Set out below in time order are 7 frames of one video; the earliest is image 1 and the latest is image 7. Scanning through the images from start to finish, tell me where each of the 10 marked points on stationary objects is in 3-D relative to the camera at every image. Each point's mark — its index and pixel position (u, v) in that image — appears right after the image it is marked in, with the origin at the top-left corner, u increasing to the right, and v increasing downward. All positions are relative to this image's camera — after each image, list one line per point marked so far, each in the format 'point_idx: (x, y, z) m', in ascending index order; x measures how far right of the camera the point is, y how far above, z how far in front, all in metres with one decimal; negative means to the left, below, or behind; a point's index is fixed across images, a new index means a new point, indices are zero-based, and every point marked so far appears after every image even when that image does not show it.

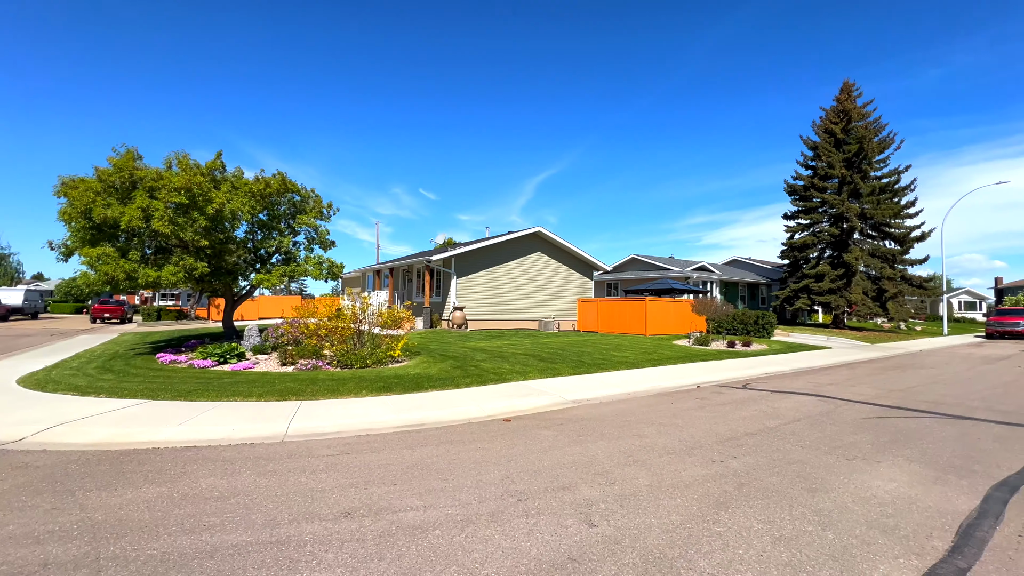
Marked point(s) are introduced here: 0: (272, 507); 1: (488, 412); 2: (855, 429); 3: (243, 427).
0: (-2.0, -1.8, +4.2) m
1: (-0.3, -2.0, +8.0) m
2: (+4.8, -2.0, +7.1) m
3: (-3.6, -1.9, +6.8) m
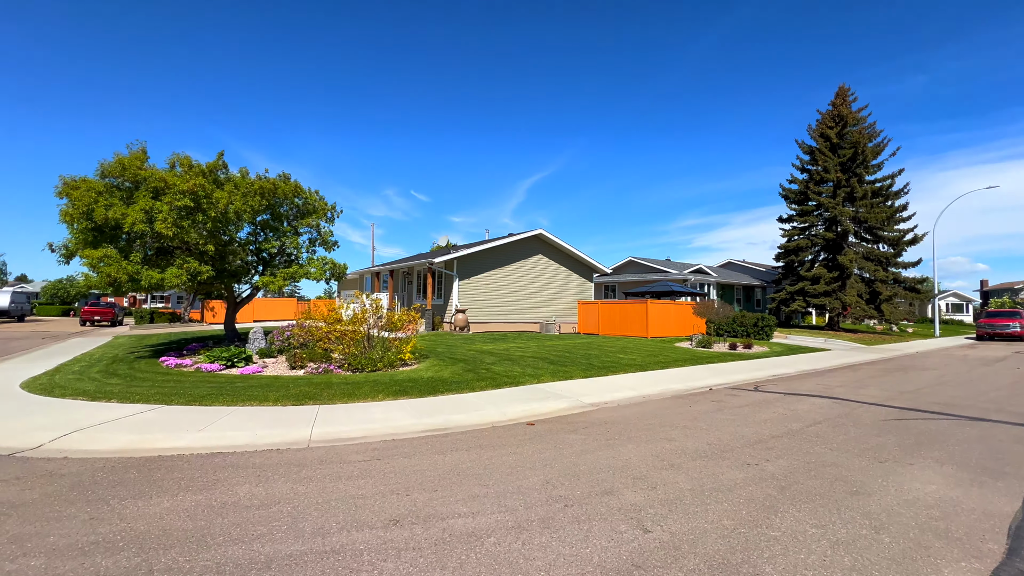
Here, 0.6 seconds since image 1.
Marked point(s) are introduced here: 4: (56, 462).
0: (-1.6, -1.9, +4.1) m
1: (0.0, -2.0, +7.9) m
2: (+5.2, -2.0, +7.1) m
3: (-3.2, -1.9, +6.6) m
4: (-4.9, -1.9, +5.4) m
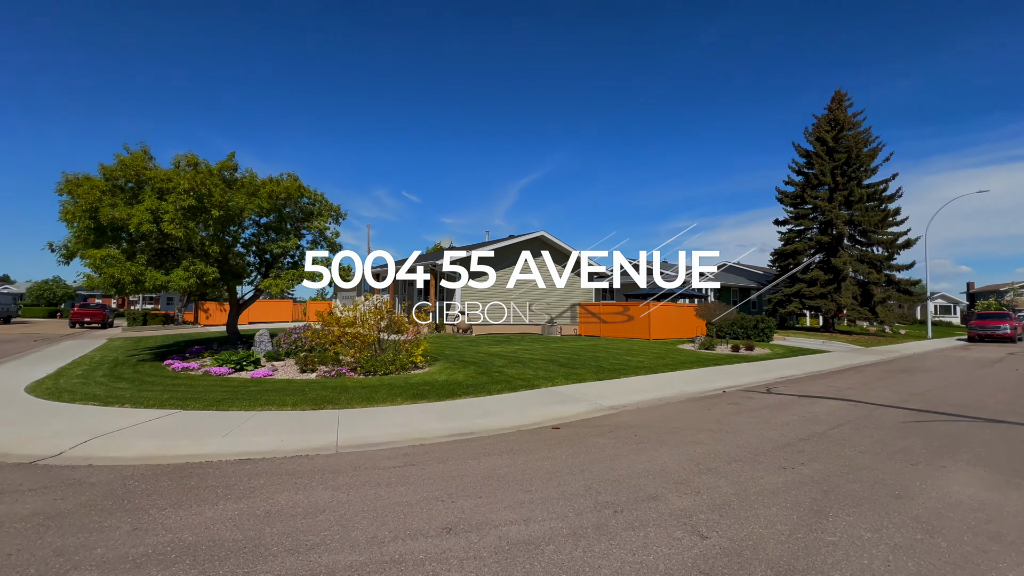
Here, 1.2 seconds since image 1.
0: (-1.2, -1.9, +4.1) m
1: (+0.3, -2.0, +7.9) m
2: (+5.6, -2.1, +7.2) m
3: (-2.9, -1.9, +6.5) m
4: (-4.5, -1.9, +5.3) m
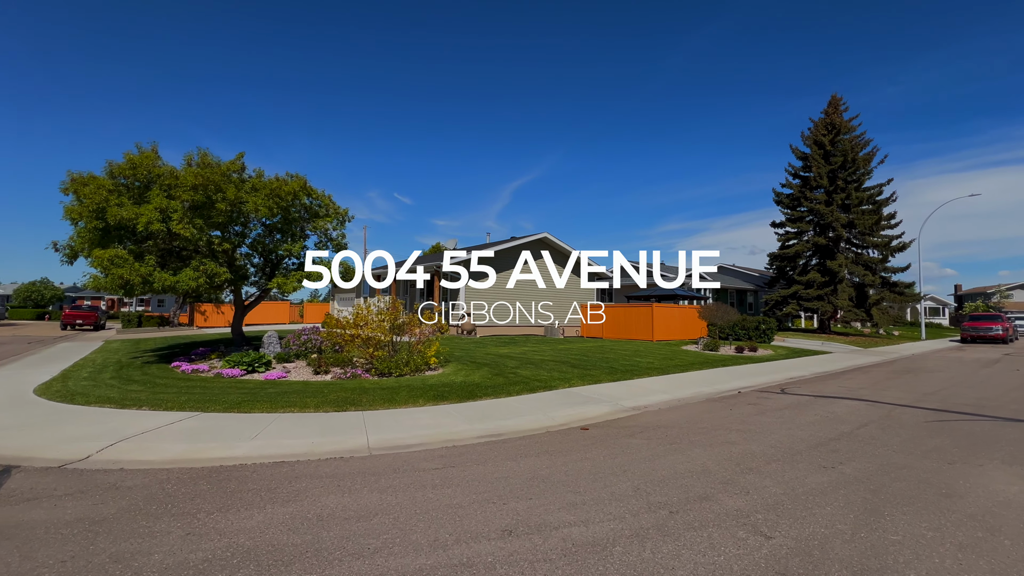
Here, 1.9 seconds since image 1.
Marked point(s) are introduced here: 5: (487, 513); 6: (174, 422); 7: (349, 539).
0: (-0.7, -1.9, +4.0) m
1: (+0.7, -2.1, +7.8) m
2: (+6.0, -2.1, +7.2) m
3: (-2.4, -1.9, +6.4) m
4: (-4.0, -1.9, +5.1) m
5: (-0.2, -1.9, +4.2) m
6: (-4.7, -1.9, +7.0) m
7: (-1.2, -1.9, +3.7) m
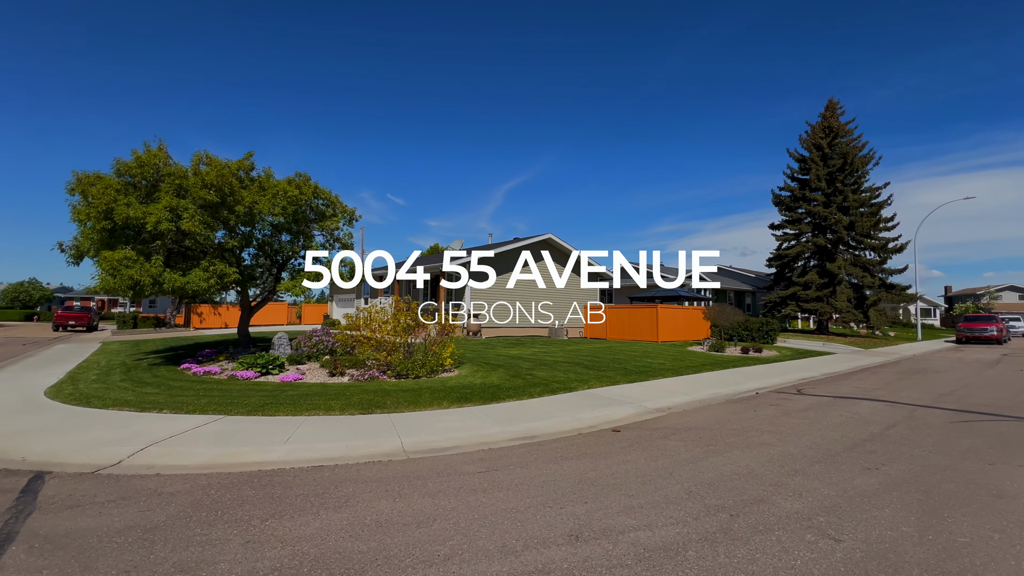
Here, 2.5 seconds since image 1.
0: (-0.2, -1.9, +3.9) m
1: (+1.2, -2.1, +7.8) m
2: (+6.4, -2.1, +7.2) m
3: (-2.0, -1.9, +6.3) m
4: (-3.6, -1.9, +5.0) m
5: (+0.3, -1.9, +4.2) m
6: (-4.2, -1.9, +6.8) m
7: (-0.7, -1.9, +3.7) m
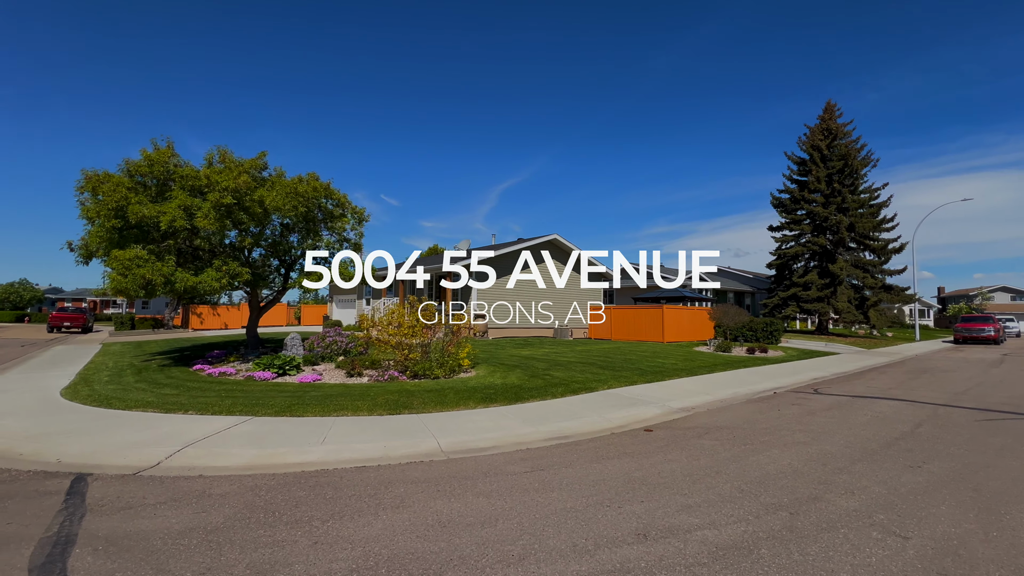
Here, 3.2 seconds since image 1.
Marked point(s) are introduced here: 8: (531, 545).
0: (+0.3, -1.9, +3.9) m
1: (+1.6, -2.1, +7.8) m
2: (+6.9, -2.1, +7.3) m
3: (-1.5, -1.9, +6.3) m
4: (-3.1, -1.9, +4.9) m
5: (+0.8, -1.9, +4.1) m
6: (-3.8, -1.8, +6.7) m
7: (-0.2, -1.8, +3.6) m
8: (+0.1, -1.9, +3.6) m
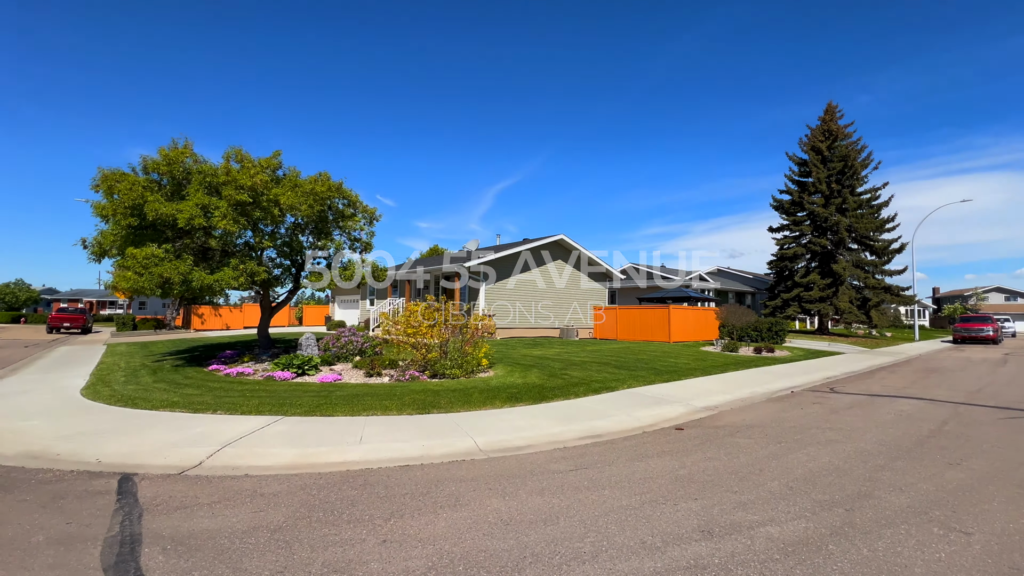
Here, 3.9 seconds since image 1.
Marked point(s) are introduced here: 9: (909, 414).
0: (+0.8, -1.8, +3.9) m
1: (+2.1, -2.0, +7.8) m
2: (+7.3, -2.1, +7.4) m
3: (-1.0, -1.9, +6.2) m
4: (-2.6, -1.9, +4.9) m
5: (+1.3, -1.9, +4.1) m
6: (-3.3, -1.8, +6.7) m
7: (+0.3, -1.8, +3.6) m
8: (+0.6, -1.8, +3.6) m
9: (+6.7, -2.1, +8.5) m
